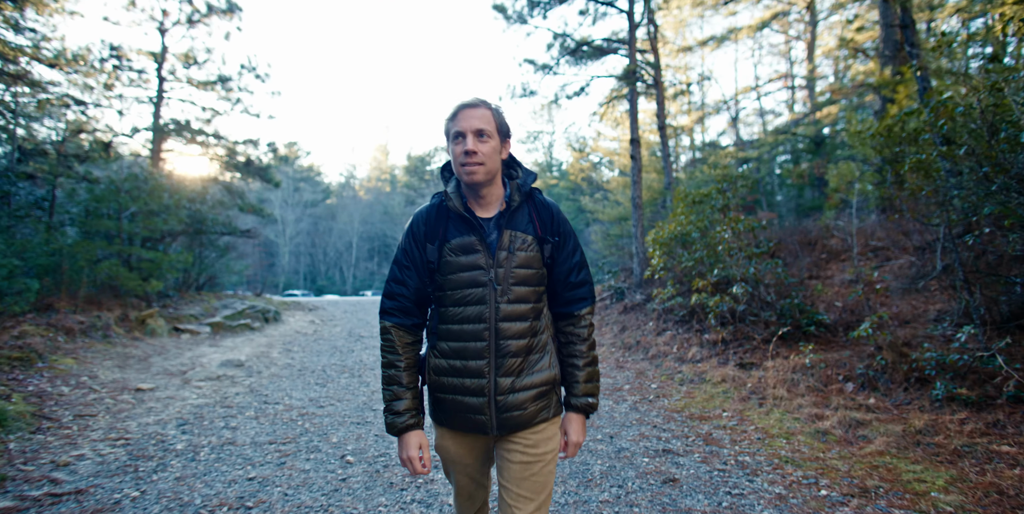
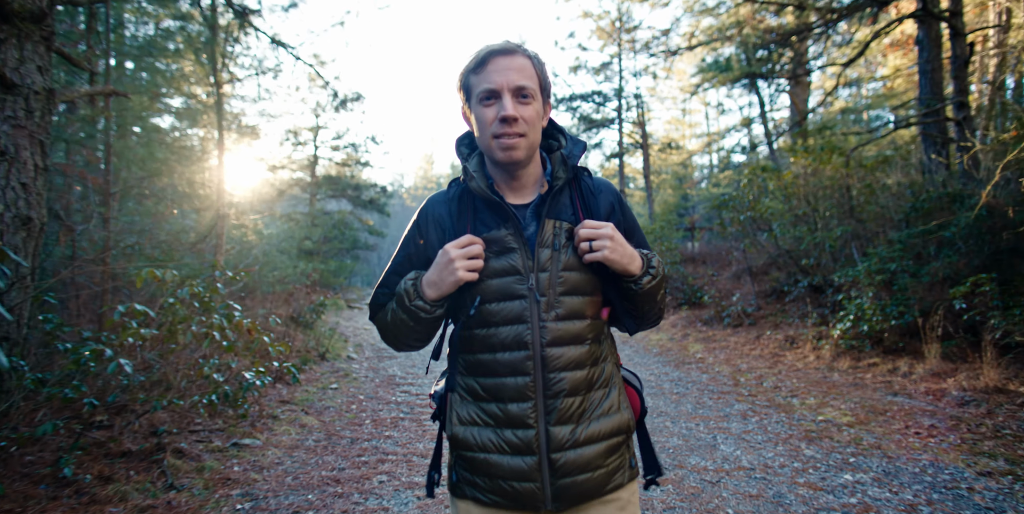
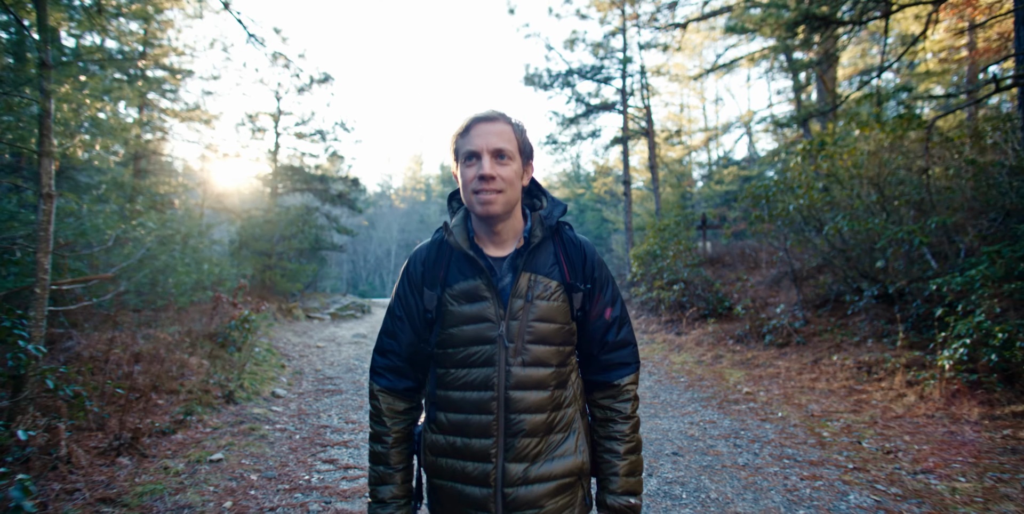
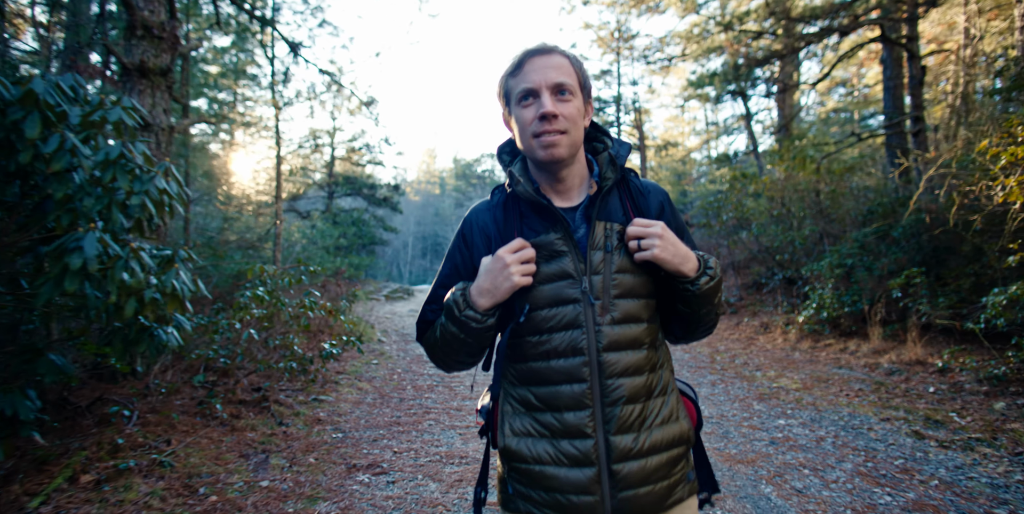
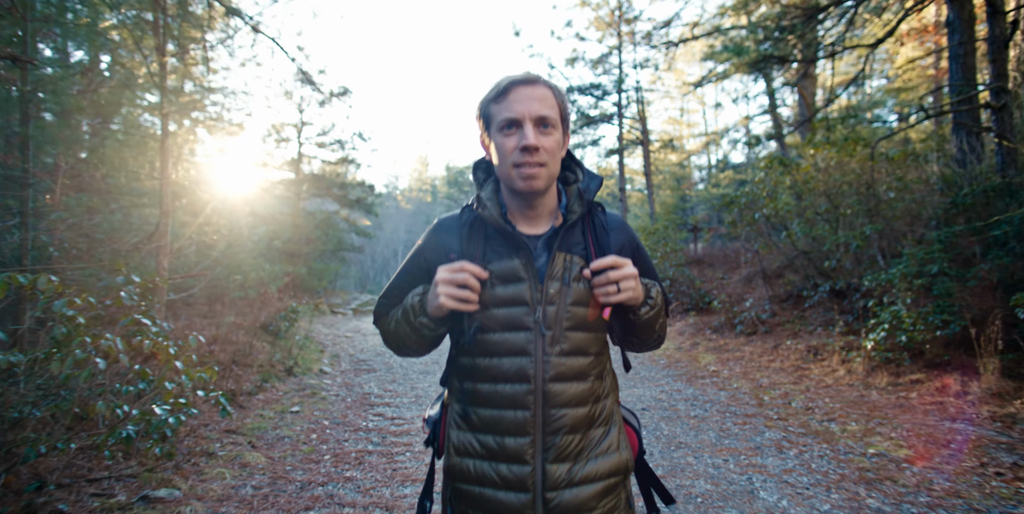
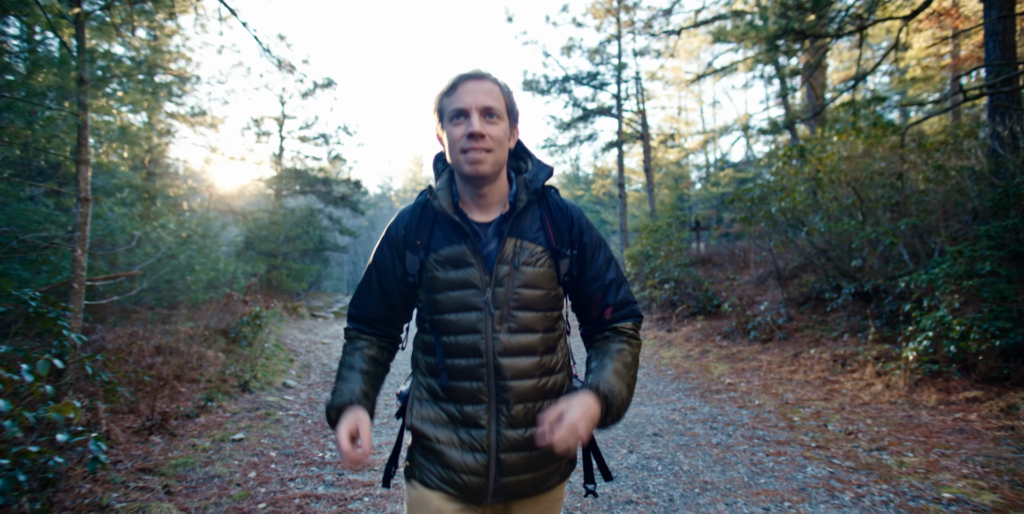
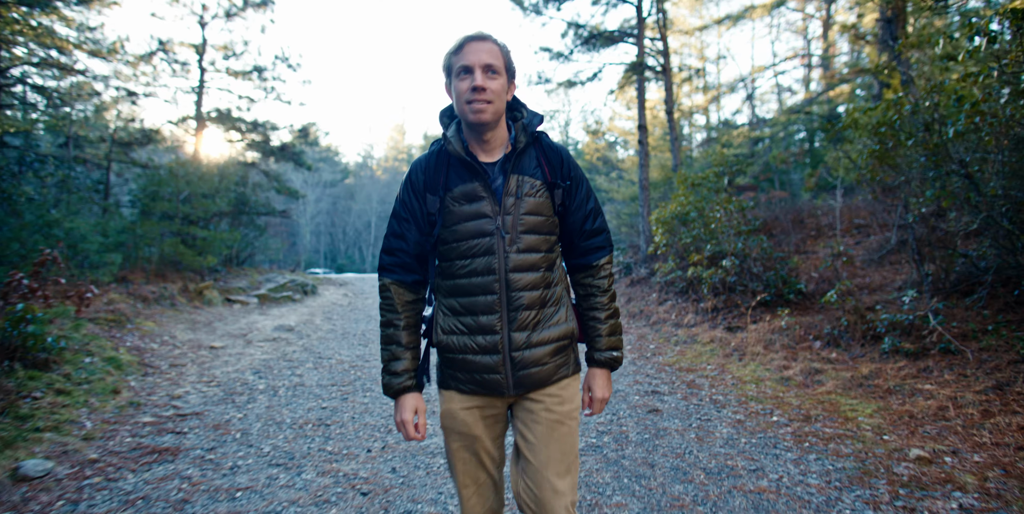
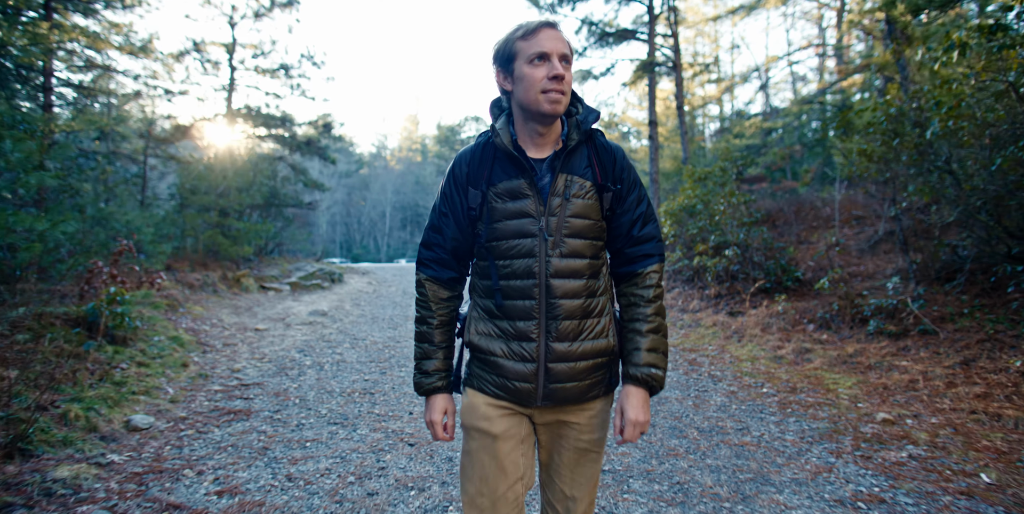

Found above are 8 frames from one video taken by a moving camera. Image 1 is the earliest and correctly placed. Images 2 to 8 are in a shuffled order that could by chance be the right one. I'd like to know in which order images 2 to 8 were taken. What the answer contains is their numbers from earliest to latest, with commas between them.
7, 8, 3, 6, 5, 2, 4
